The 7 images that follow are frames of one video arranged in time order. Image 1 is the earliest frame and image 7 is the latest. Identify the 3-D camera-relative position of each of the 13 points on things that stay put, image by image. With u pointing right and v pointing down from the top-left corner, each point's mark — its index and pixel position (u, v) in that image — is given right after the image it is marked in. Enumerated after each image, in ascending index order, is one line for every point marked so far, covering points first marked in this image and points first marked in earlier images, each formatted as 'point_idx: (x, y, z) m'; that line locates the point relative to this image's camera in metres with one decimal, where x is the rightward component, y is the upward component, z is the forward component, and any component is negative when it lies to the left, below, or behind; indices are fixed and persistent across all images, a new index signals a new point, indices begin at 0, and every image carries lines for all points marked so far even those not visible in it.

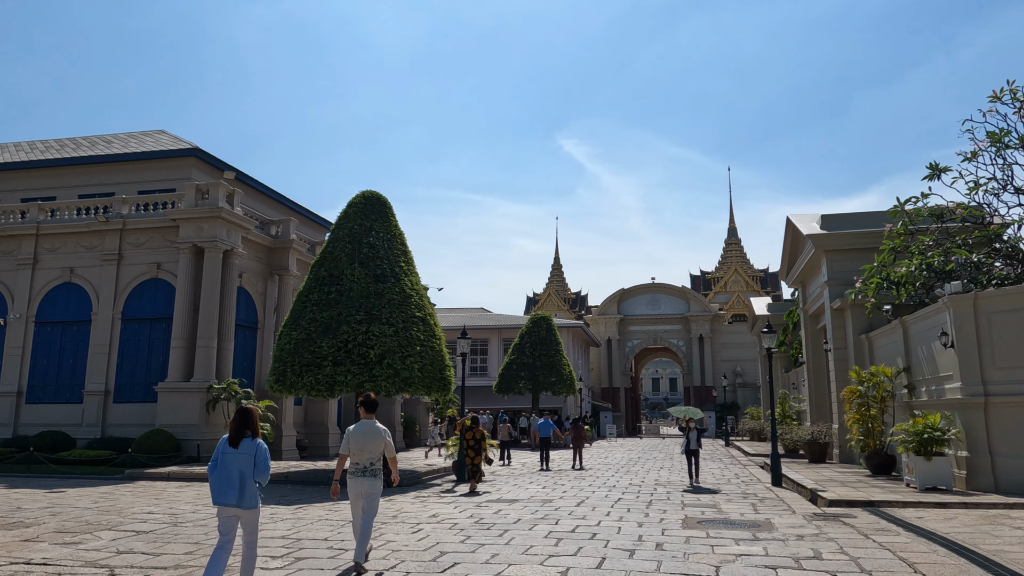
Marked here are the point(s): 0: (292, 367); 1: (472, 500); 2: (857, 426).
0: (-4.8, -1.7, +16.5) m
1: (-0.7, -3.6, +12.9) m
2: (+8.0, -3.2, +17.9) m
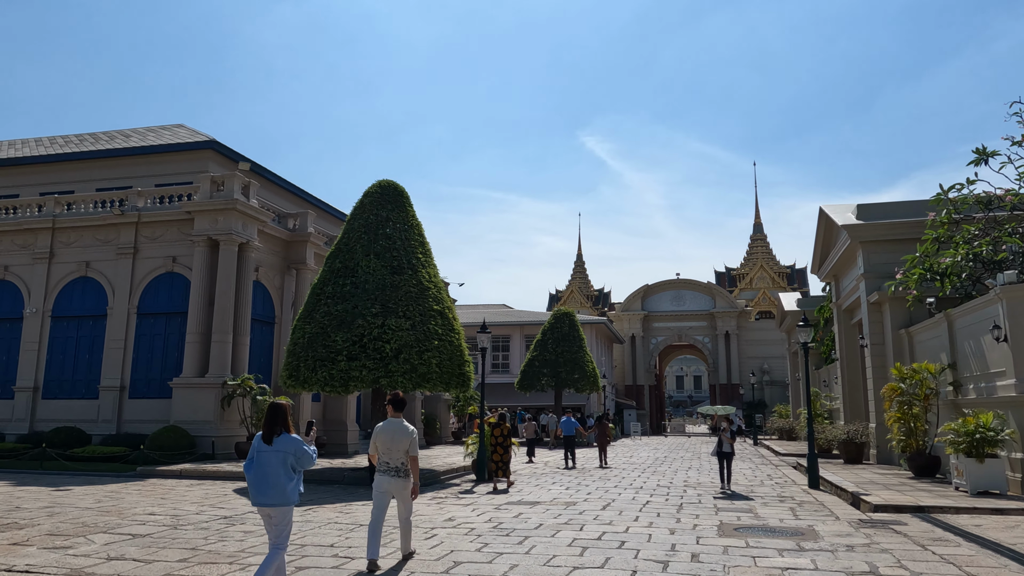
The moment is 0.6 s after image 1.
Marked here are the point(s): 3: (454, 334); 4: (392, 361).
0: (-4.3, -1.6, +15.9) m
1: (-0.3, -3.4, +12.2) m
2: (+8.5, -3.0, +16.9) m
3: (-1.3, -1.0, +17.1) m
4: (-2.5, -1.5, +15.7) m
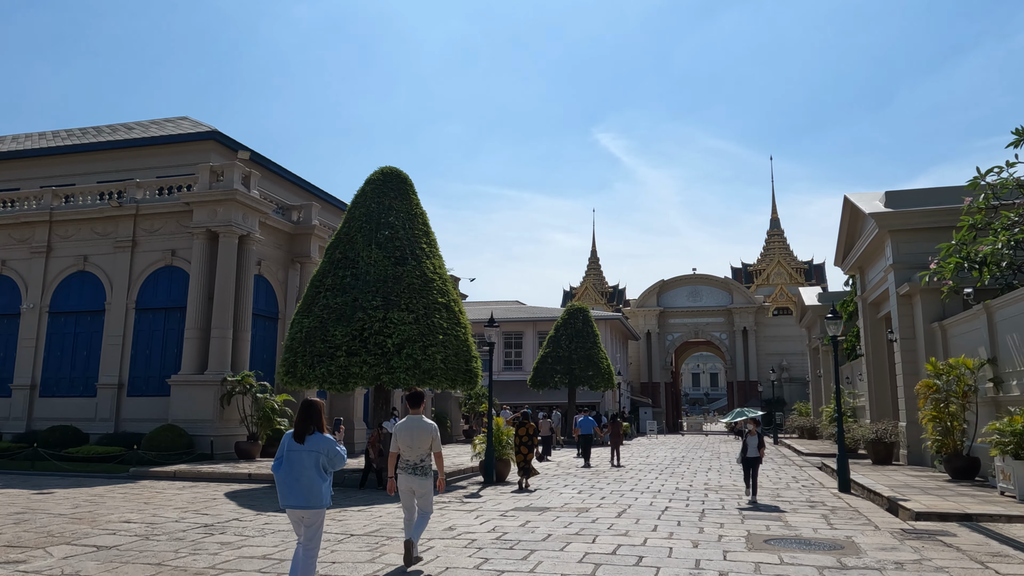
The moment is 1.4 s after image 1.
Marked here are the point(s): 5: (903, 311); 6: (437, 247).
0: (-4.1, -1.4, +15.1) m
1: (-0.2, -3.3, +11.3) m
2: (+8.7, -2.8, +15.9) m
3: (-1.1, -0.8, +16.2) m
4: (-2.3, -1.3, +14.9) m
5: (+10.1, -0.6, +19.9) m
6: (-1.6, +0.9, +16.6) m
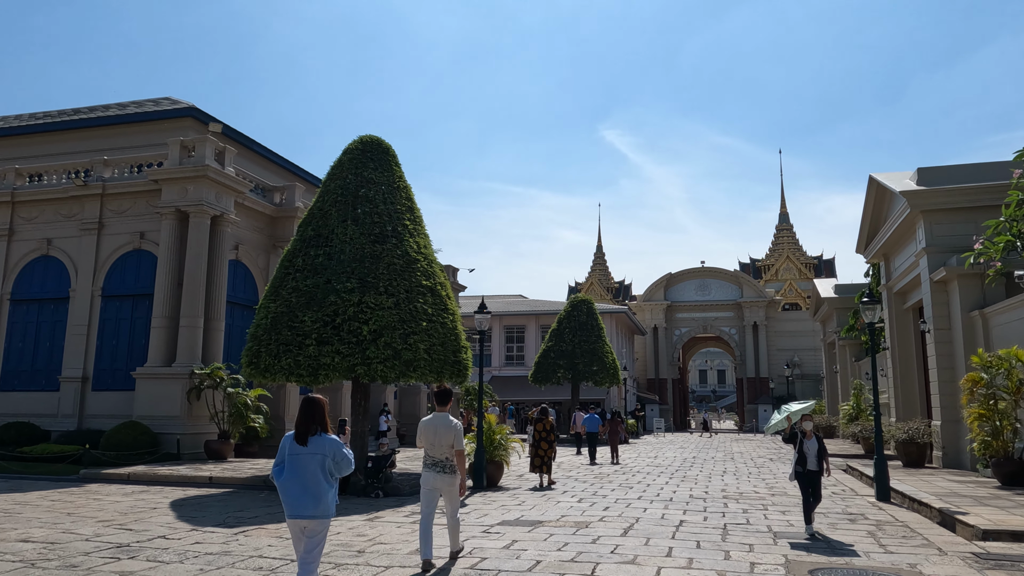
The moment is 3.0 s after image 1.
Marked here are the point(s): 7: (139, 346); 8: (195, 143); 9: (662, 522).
0: (-4.3, -1.0, +13.4) m
1: (-0.4, -2.9, +9.6) m
2: (+8.6, -2.5, +14.1) m
3: (-1.2, -0.5, +14.5) m
4: (-2.4, -1.0, +13.1) m
5: (+10.0, -0.3, +18.1) m
6: (-1.8, +1.2, +14.9) m
7: (-9.4, -1.5, +19.4) m
8: (-7.9, +3.6, +19.3) m
9: (+1.8, -2.9, +9.4) m
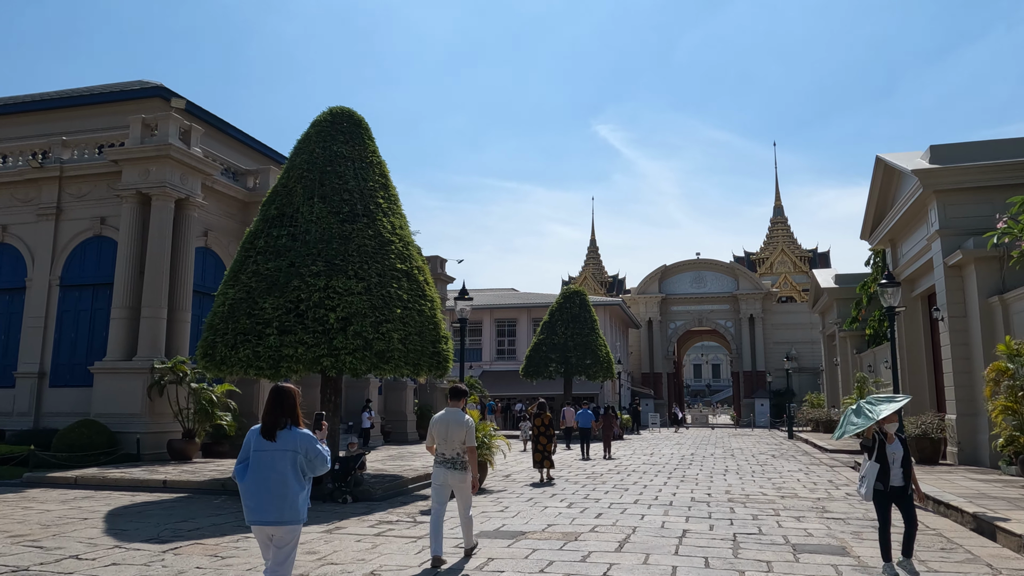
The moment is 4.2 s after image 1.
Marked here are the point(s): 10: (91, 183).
0: (-4.5, -0.8, +12.1) m
1: (-0.6, -2.7, +8.4) m
2: (+8.3, -2.2, +12.9) m
3: (-1.5, -0.2, +13.3) m
4: (-2.7, -0.7, +11.9) m
5: (+9.7, +0.1, +17.0) m
6: (-2.1, +1.5, +13.7) m
7: (-9.7, -1.2, +18.1) m
8: (-8.3, +3.9, +17.9) m
9: (+1.6, -2.6, +8.2) m
10: (-10.4, +2.6, +18.9) m
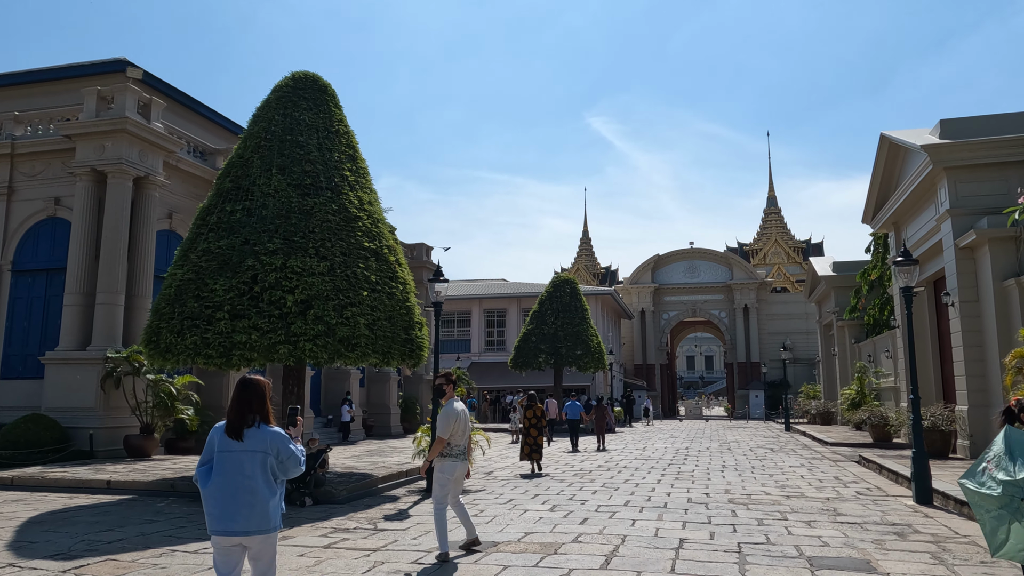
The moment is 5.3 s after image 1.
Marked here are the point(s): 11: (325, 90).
0: (-4.9, -0.5, +11.0) m
1: (-0.9, -2.4, +7.3) m
2: (+8.0, -1.9, +11.9) m
3: (-1.8, +0.1, +12.1) m
4: (-3.0, -0.4, +10.7) m
5: (+9.4, +0.4, +15.9) m
6: (-2.4, +1.8, +12.5) m
7: (-10.1, -0.9, +16.9) m
8: (-8.6, +4.2, +16.7) m
9: (+1.3, -2.3, +7.1) m
10: (-10.7, +2.9, +17.7) m
11: (-3.0, +3.2, +12.5) m
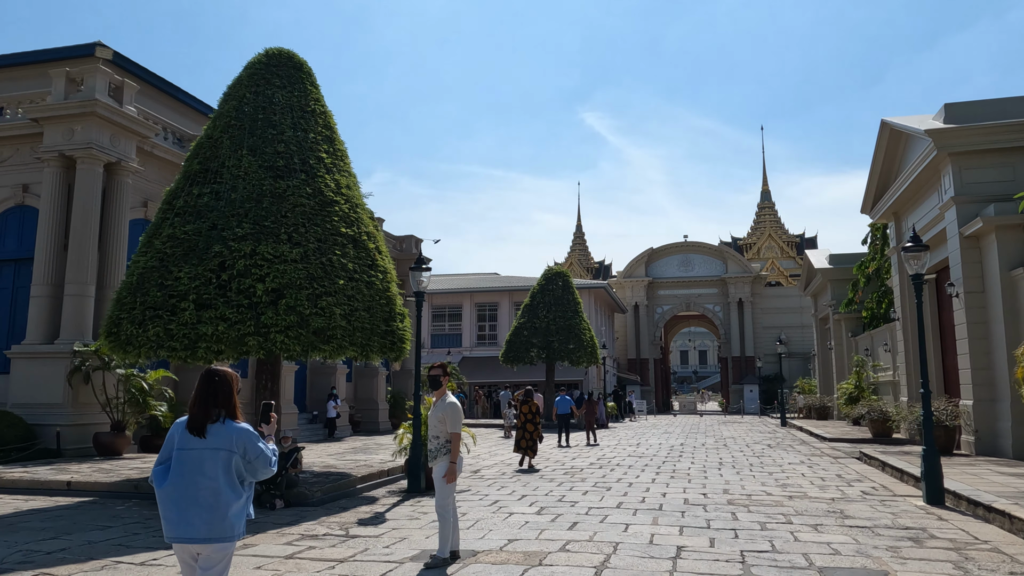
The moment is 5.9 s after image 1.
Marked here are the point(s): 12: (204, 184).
0: (-5.0, -0.3, +10.3) m
1: (-1.0, -2.3, +6.6) m
2: (+7.8, -1.7, +11.3) m
3: (-2.0, +0.2, +11.4) m
4: (-3.2, -0.3, +10.1) m
5: (+9.1, +0.6, +15.3) m
6: (-2.6, +2.0, +11.8) m
7: (-10.3, -0.7, +16.1) m
8: (-8.9, +4.4, +15.9) m
9: (+1.2, -2.2, +6.4) m
10: (-11.0, +3.1, +16.9) m
11: (-3.2, +3.4, +11.8) m
12: (-4.3, +1.5, +10.8) m
